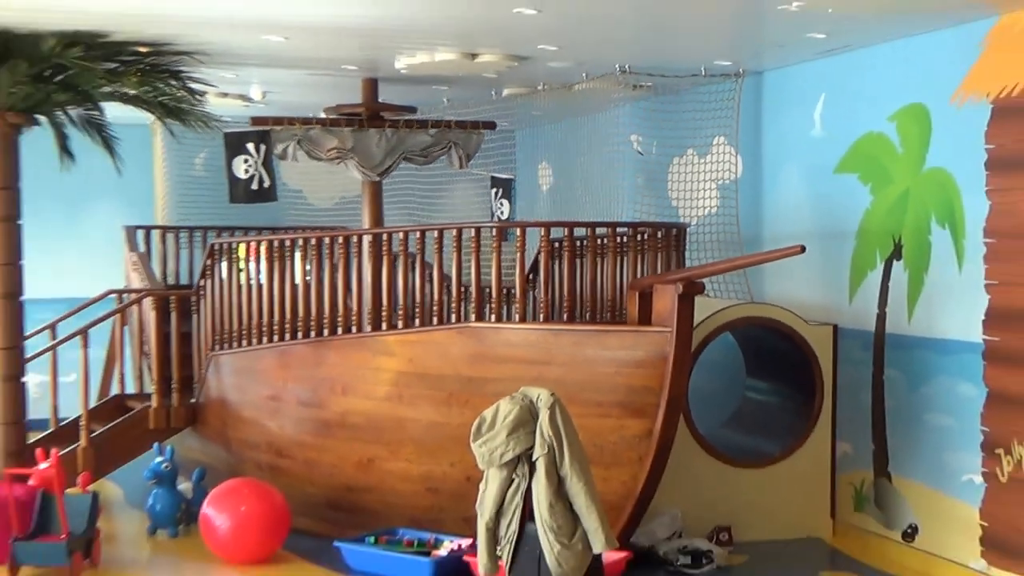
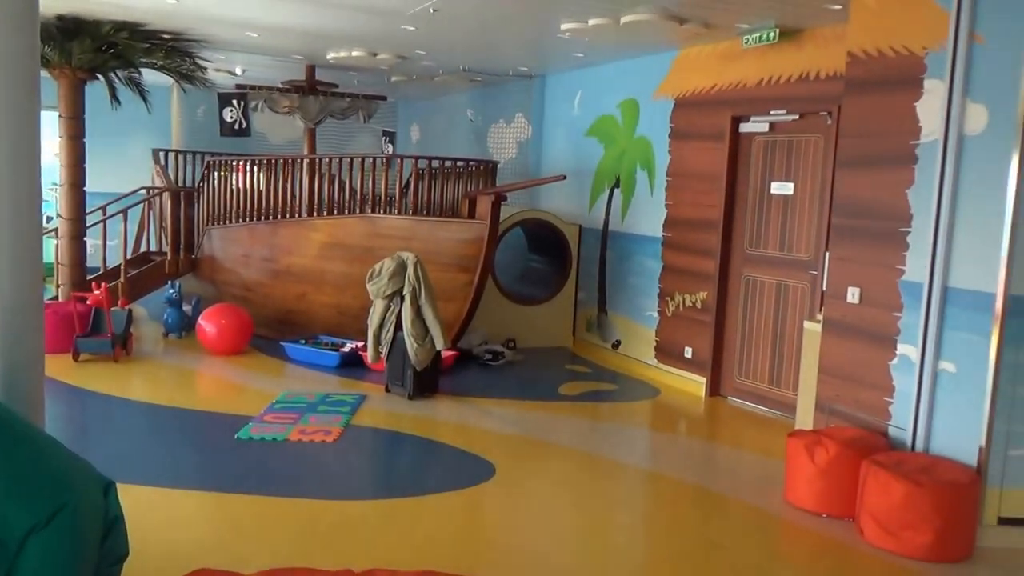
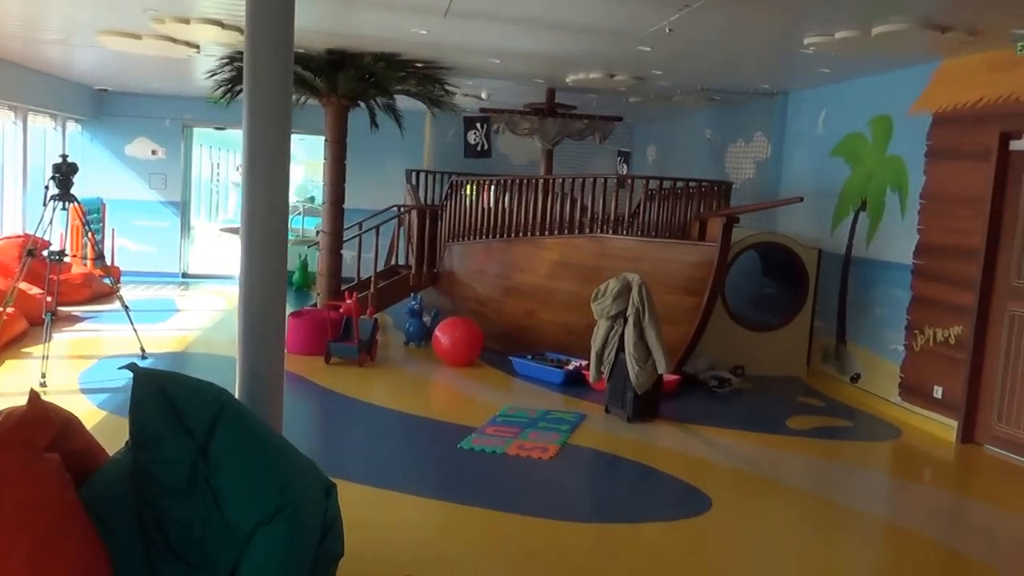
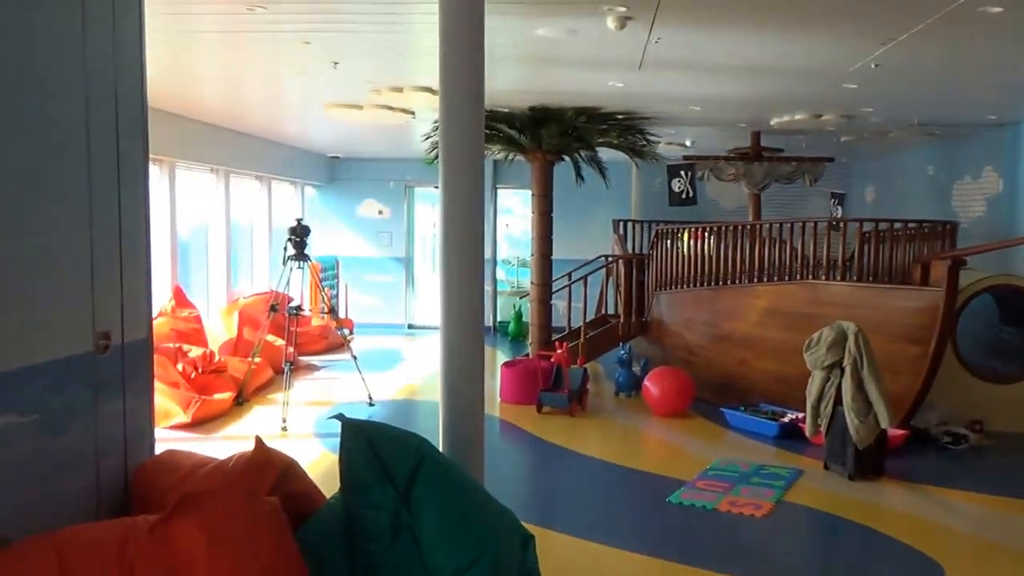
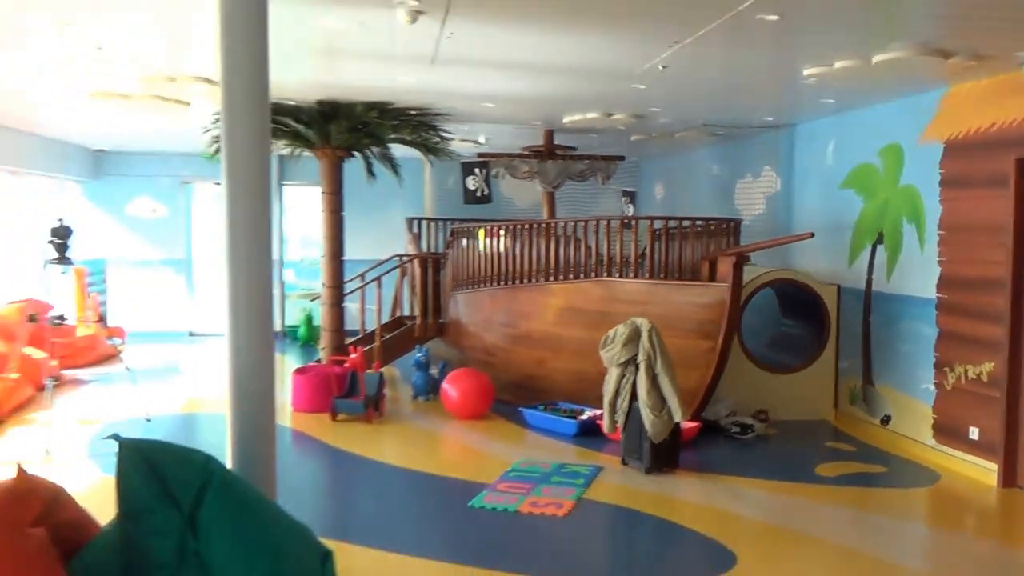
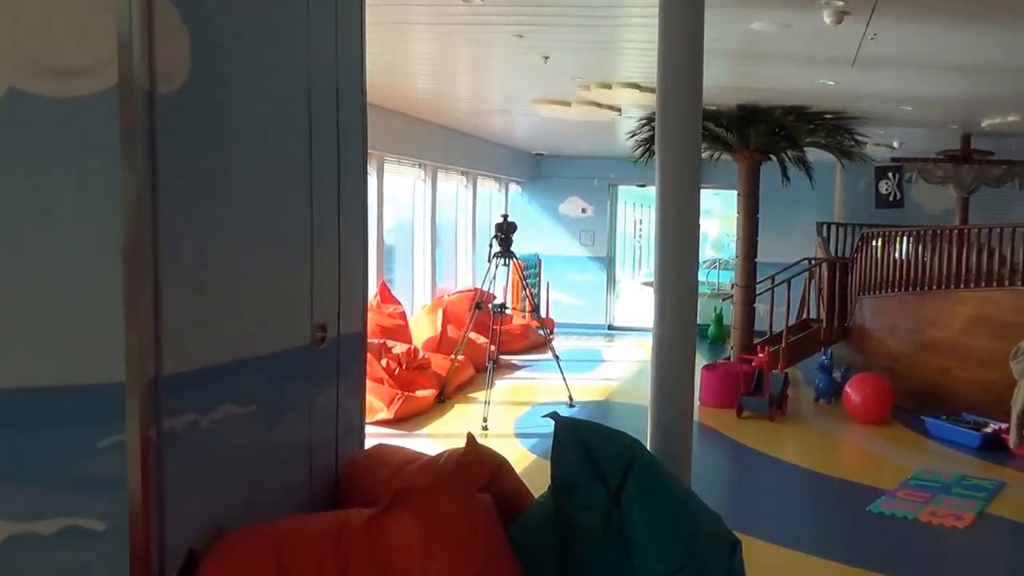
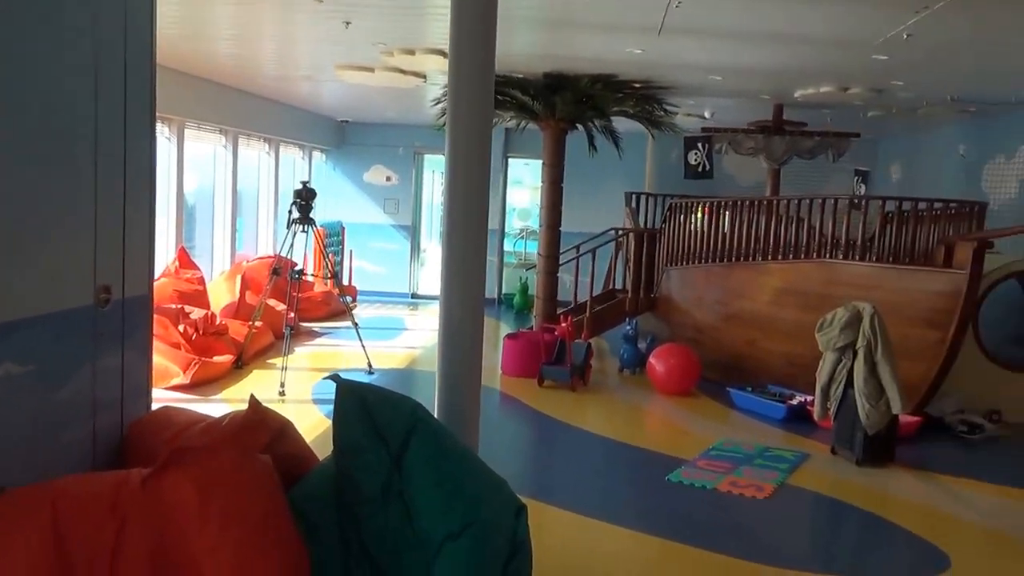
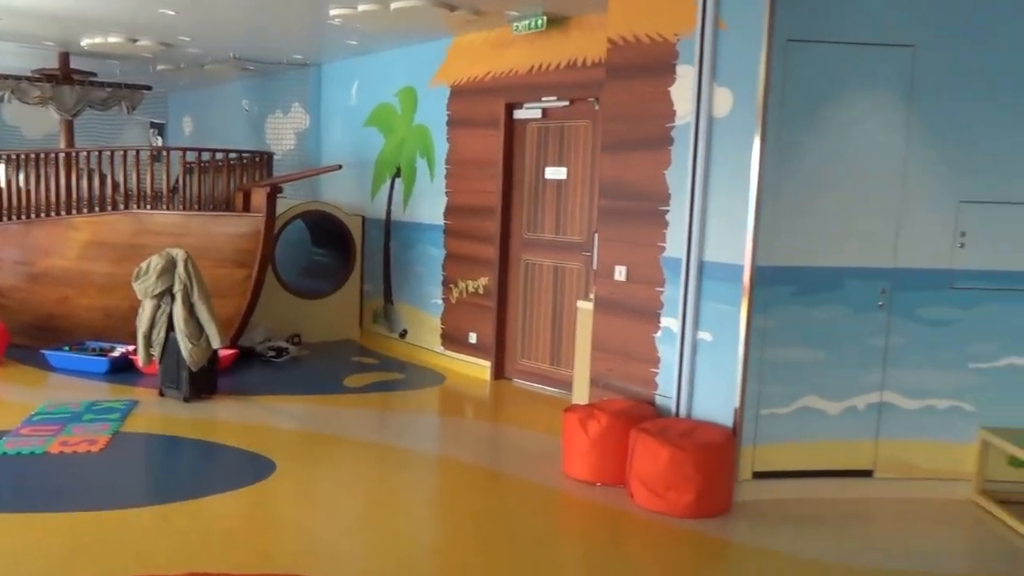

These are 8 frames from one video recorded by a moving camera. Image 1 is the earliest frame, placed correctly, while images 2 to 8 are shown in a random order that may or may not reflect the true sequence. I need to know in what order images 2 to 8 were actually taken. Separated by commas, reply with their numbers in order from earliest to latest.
5, 4, 6, 7, 3, 2, 8
